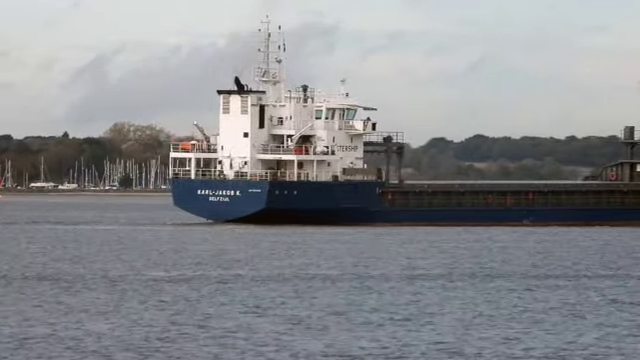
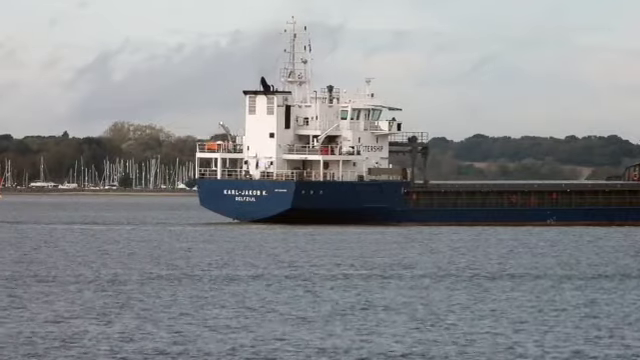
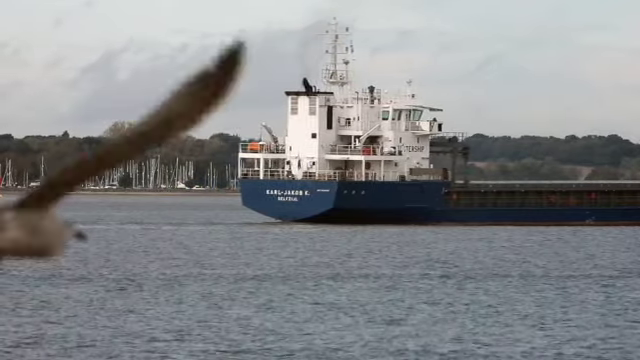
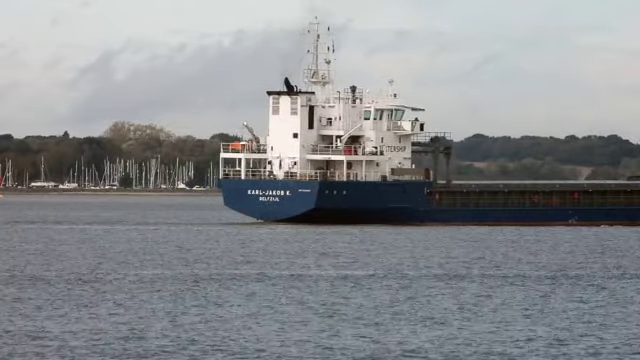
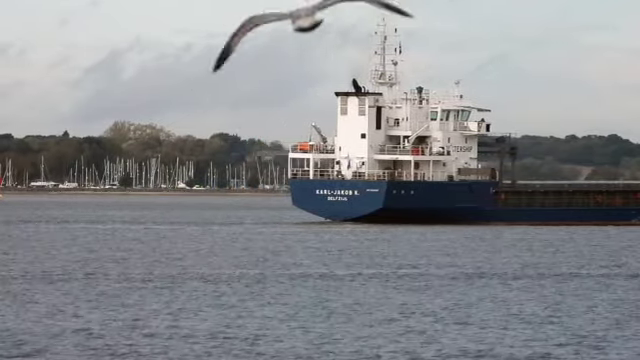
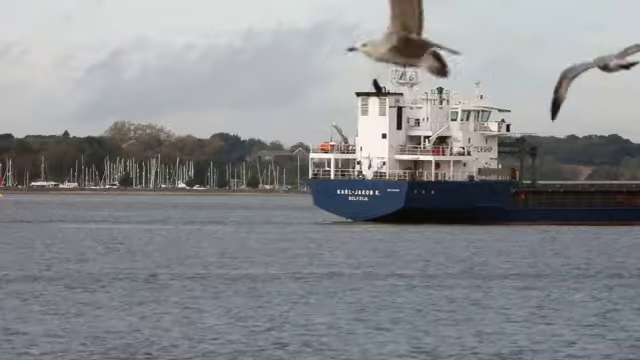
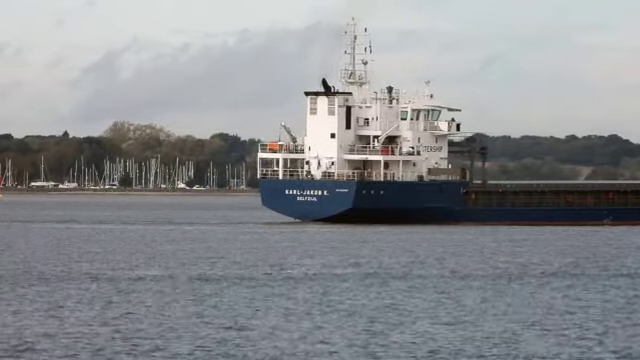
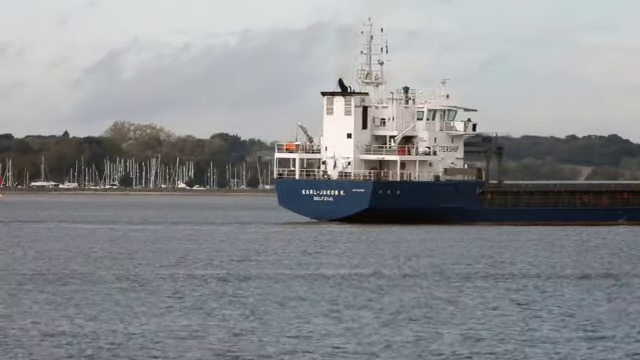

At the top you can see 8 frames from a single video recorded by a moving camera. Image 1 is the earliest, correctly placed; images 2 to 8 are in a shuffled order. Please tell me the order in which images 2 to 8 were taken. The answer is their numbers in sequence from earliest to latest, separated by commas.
2, 4, 3, 7, 8, 5, 6
